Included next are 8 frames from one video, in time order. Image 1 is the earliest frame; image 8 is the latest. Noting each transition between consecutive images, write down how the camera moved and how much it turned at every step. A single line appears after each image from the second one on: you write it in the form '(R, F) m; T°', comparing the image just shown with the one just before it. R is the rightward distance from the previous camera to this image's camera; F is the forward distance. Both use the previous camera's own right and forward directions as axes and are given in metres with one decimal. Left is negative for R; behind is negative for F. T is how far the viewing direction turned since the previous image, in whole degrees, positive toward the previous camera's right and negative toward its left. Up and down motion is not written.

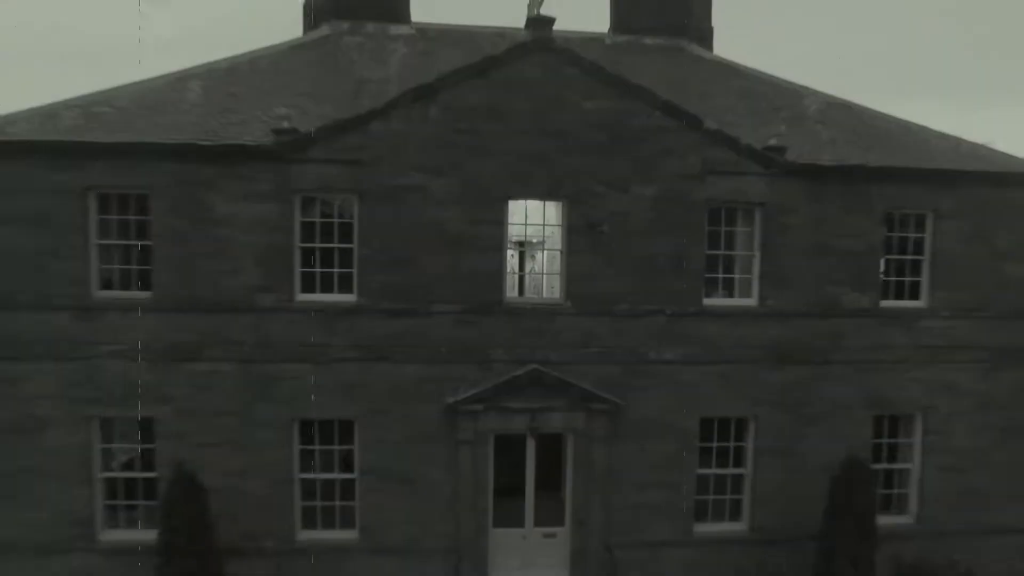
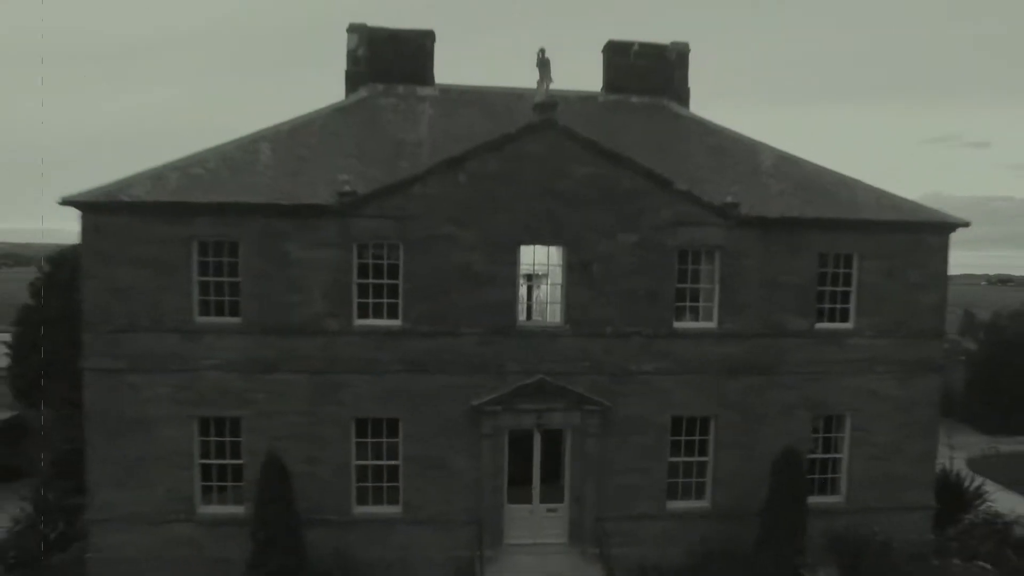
(-0.2, -2.6) m; 0°
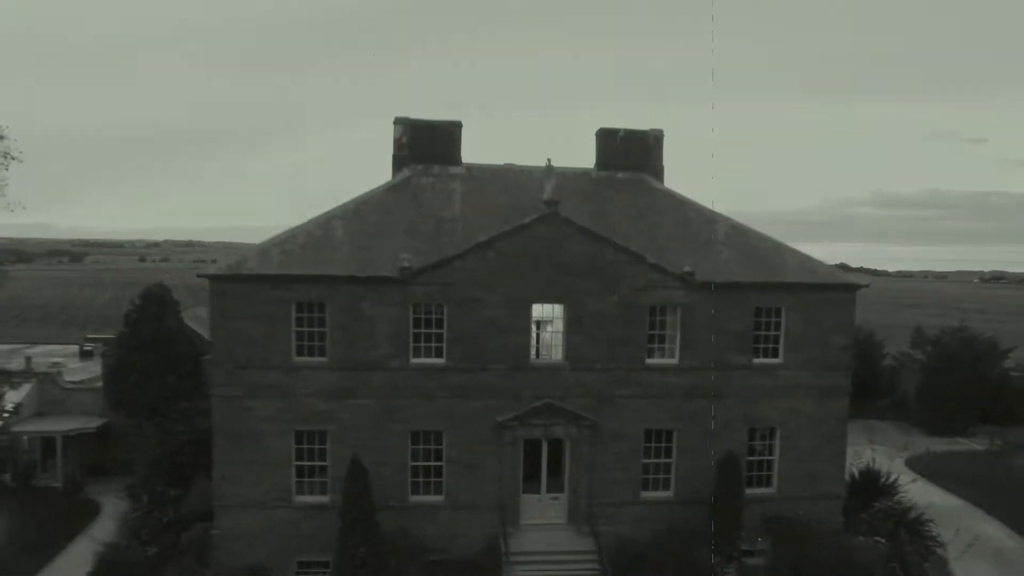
(-0.3, -4.3) m; 0°
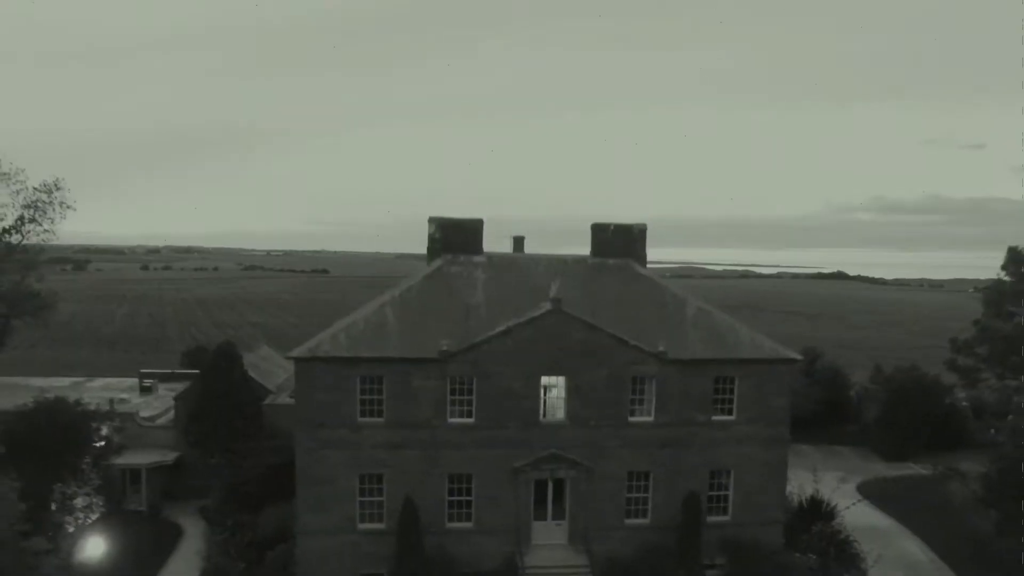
(-0.4, -4.9) m; 0°
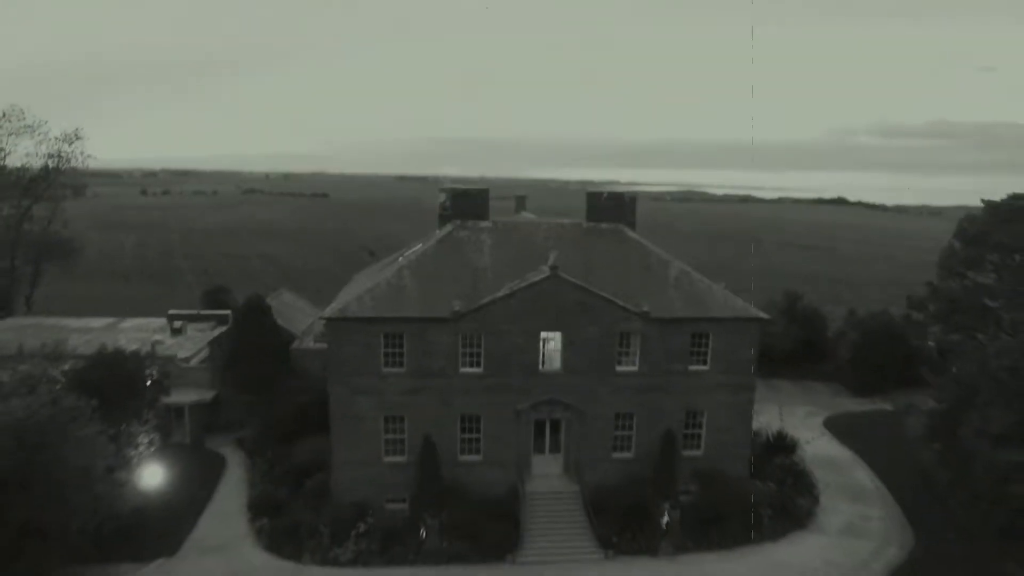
(-0.1, -2.9) m; 0°
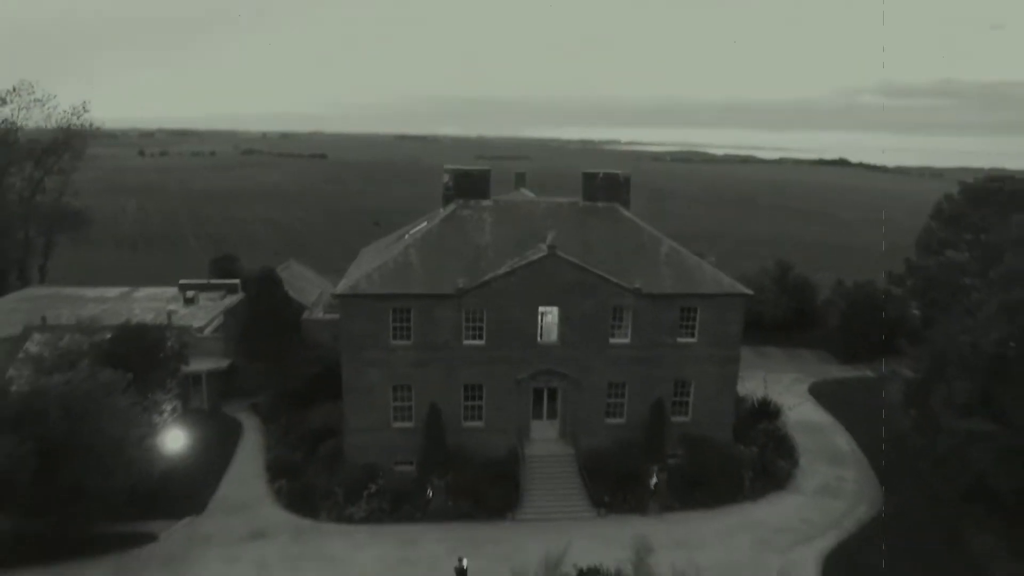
(0.0, -1.5) m; 0°
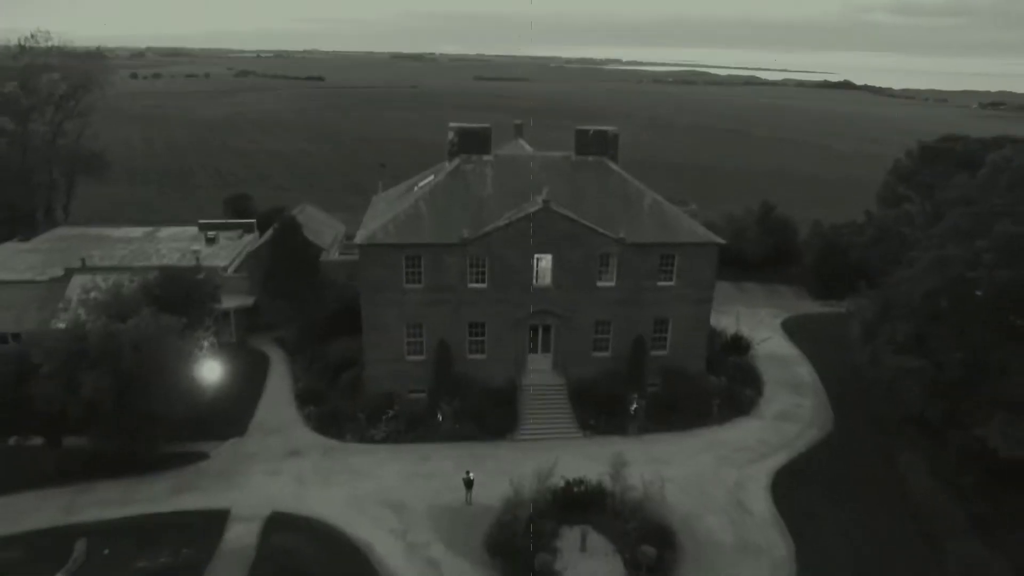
(0.0, -3.3) m; 0°
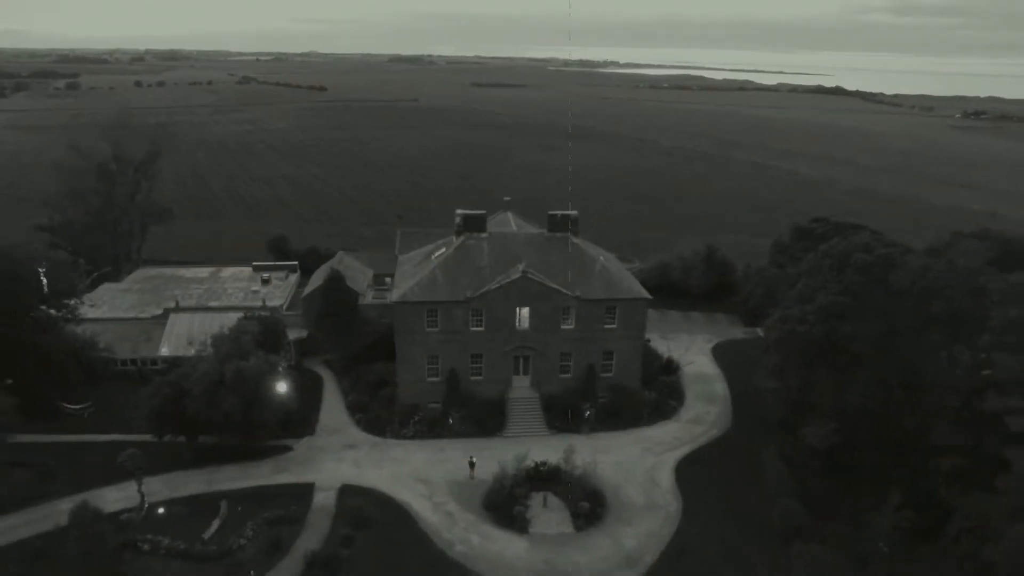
(+0.5, -12.4) m; 0°
